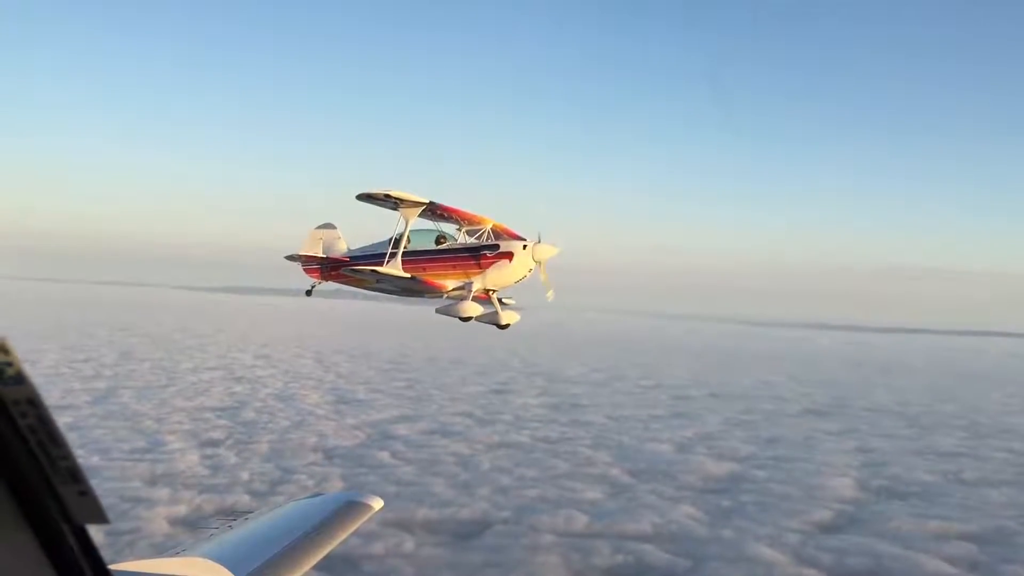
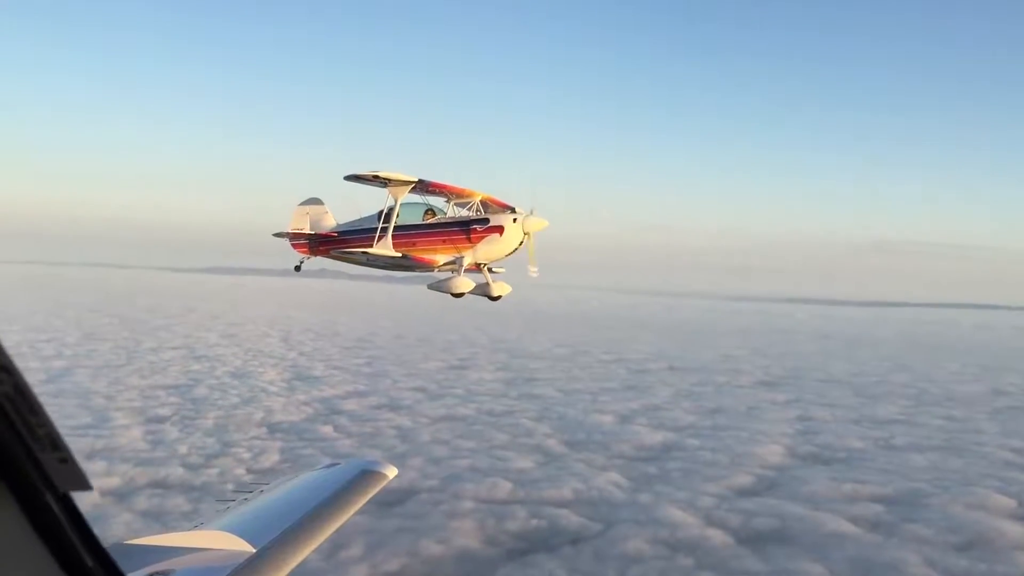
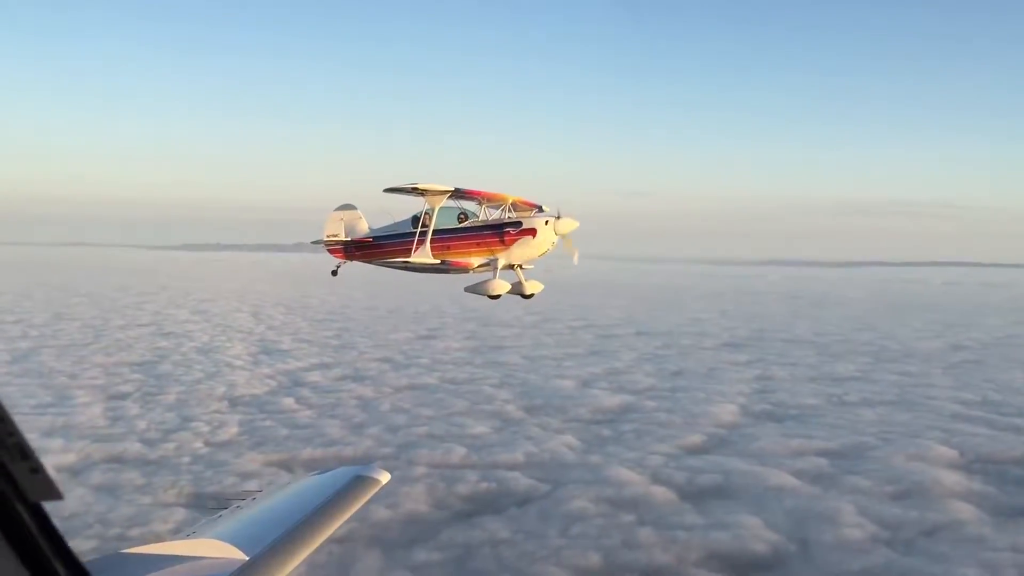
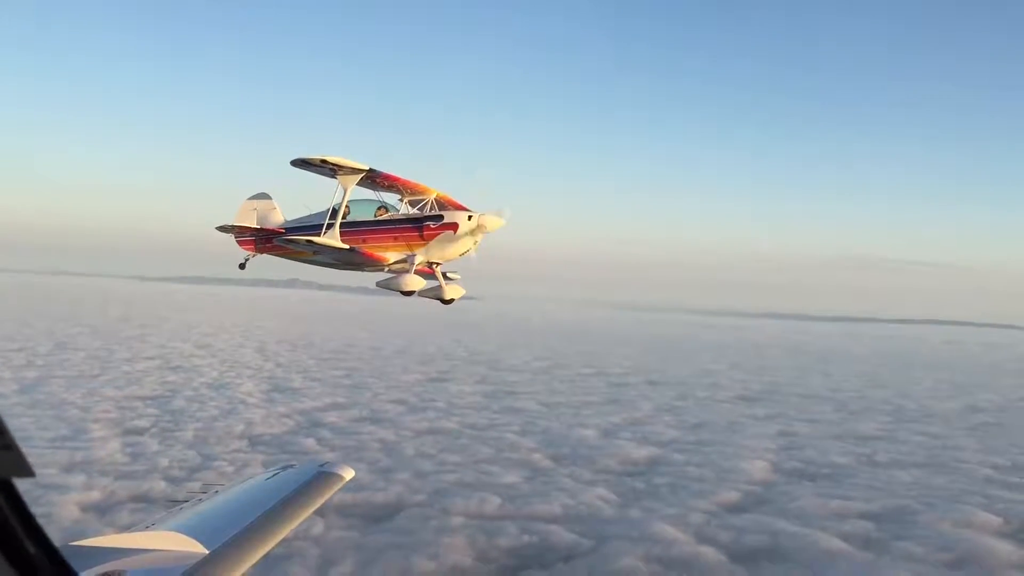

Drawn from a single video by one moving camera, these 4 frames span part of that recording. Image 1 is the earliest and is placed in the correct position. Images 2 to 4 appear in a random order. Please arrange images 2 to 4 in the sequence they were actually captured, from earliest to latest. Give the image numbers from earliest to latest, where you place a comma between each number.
4, 2, 3
